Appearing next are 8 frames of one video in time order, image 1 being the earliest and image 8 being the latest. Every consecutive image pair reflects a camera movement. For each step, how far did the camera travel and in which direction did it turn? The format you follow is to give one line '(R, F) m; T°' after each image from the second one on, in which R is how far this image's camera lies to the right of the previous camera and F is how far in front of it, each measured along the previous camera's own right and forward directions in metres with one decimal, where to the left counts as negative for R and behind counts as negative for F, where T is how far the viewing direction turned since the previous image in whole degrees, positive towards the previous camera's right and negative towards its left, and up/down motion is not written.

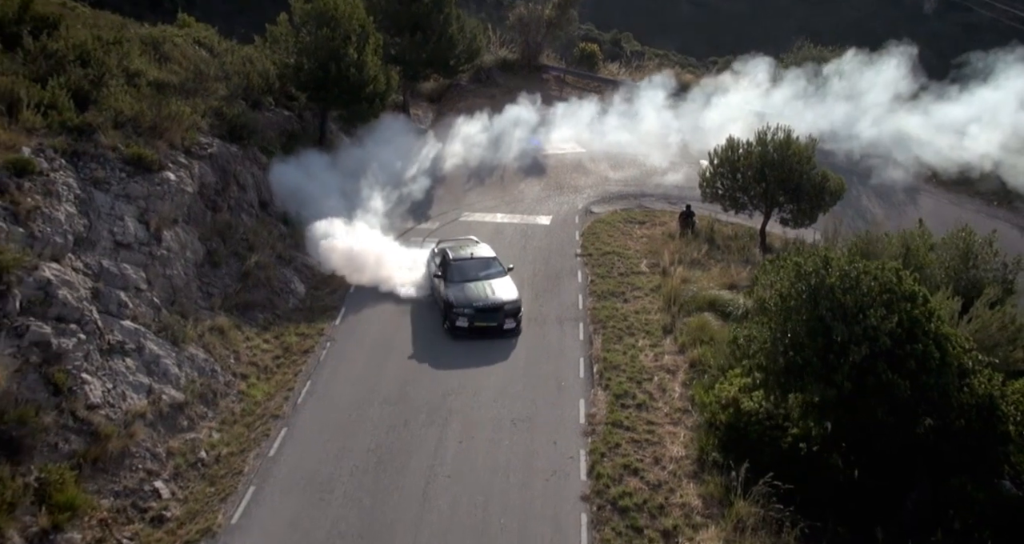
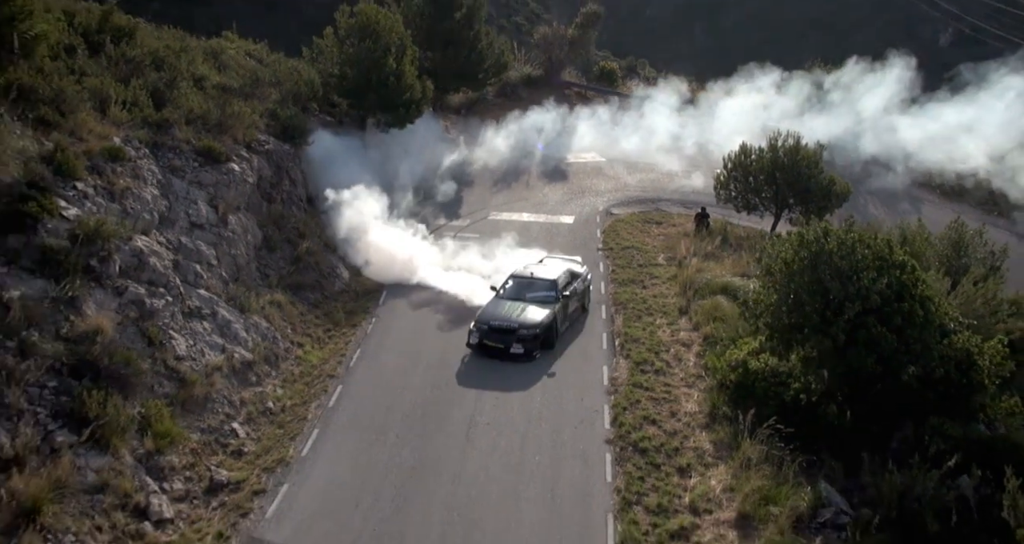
(-0.3, -1.7) m; -1°
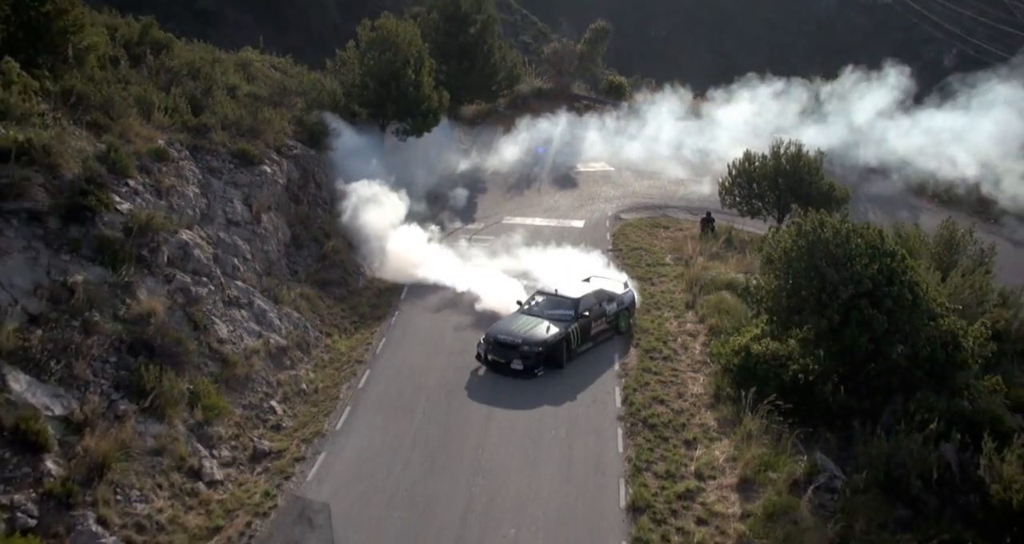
(-0.2, -1.1) m; -1°
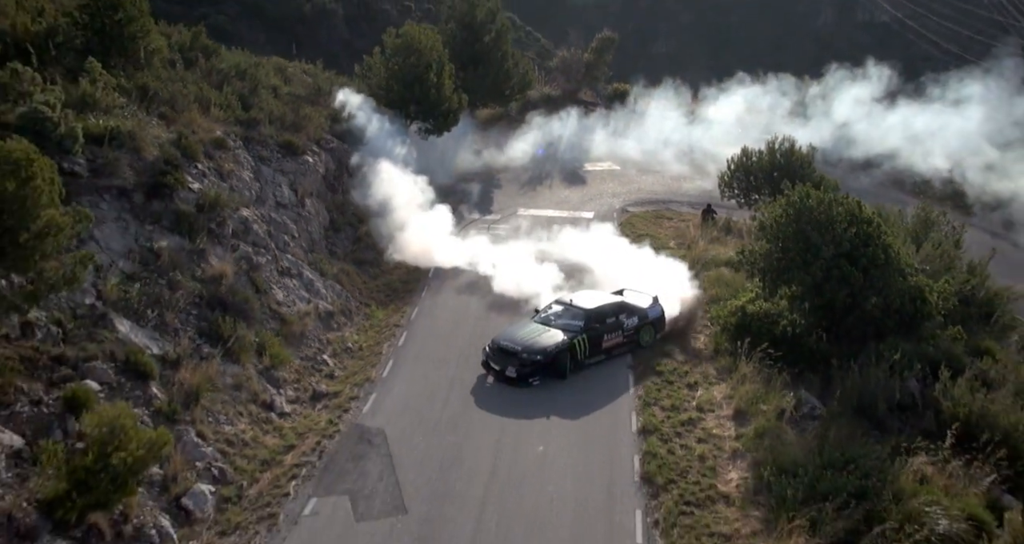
(-0.4, -2.1) m; 0°
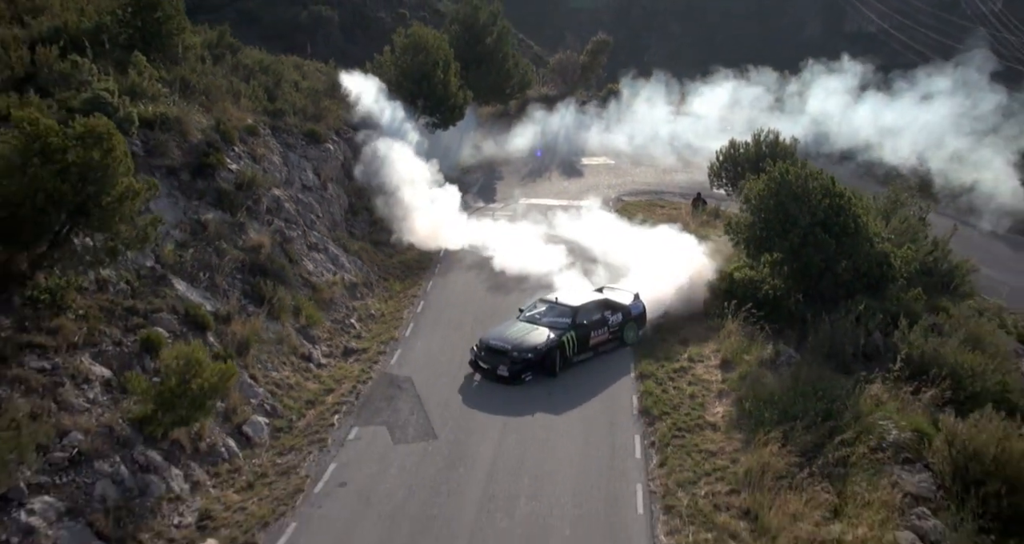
(-0.4, -1.8) m; 0°
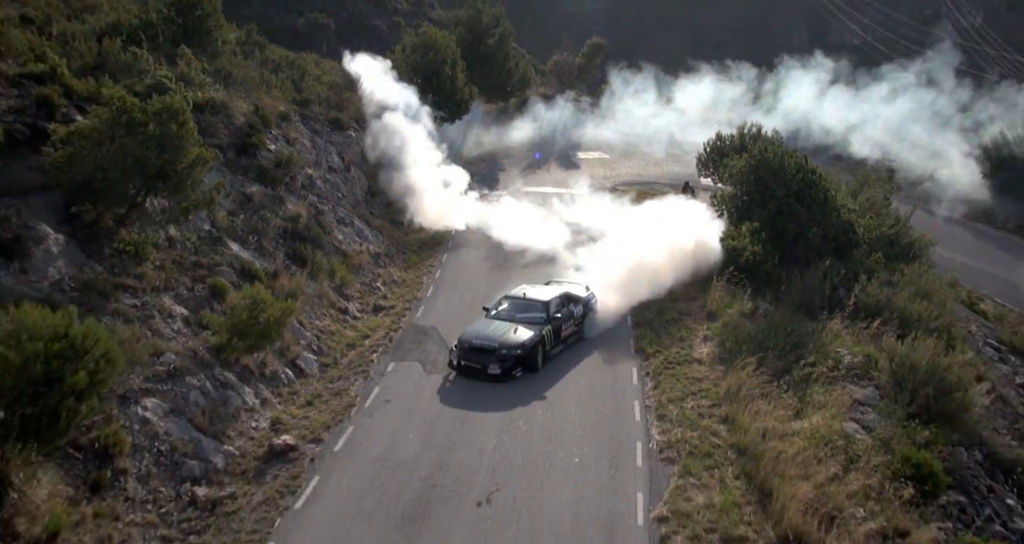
(-0.5, -2.3) m; +1°
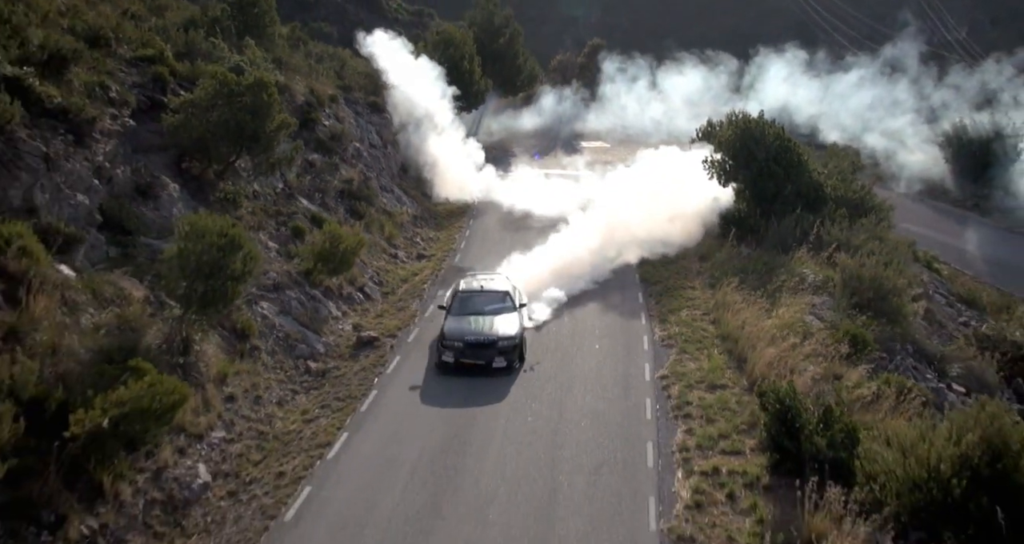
(-0.7, -3.5) m; 0°
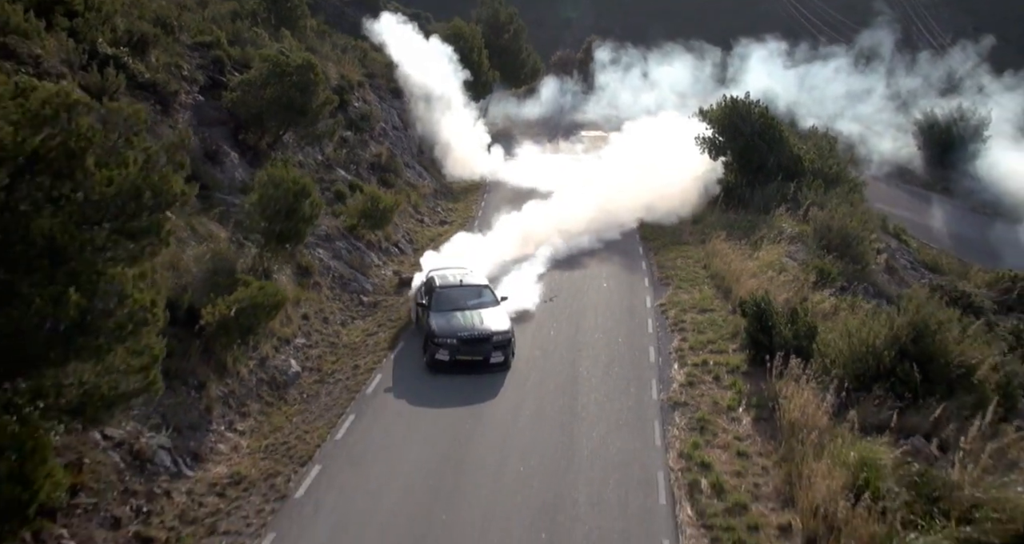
(-0.6, -2.6) m; 0°
